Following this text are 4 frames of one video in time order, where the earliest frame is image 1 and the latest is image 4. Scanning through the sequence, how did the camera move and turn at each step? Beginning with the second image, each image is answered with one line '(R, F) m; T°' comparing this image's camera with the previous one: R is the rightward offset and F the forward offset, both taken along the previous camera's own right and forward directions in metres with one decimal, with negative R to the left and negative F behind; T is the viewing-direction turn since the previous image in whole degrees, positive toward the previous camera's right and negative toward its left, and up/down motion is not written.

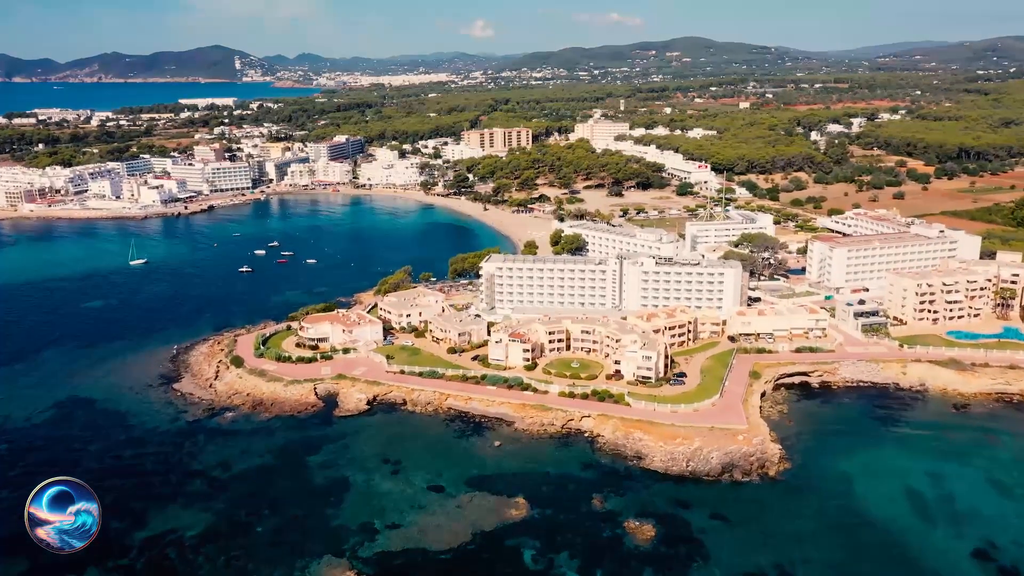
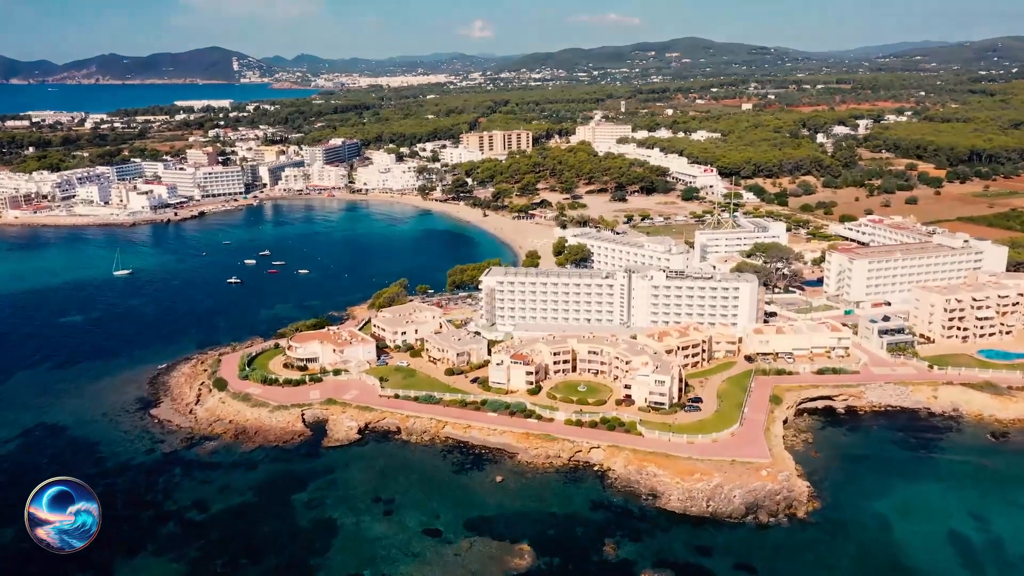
(-0.1, +2.7) m; 0°
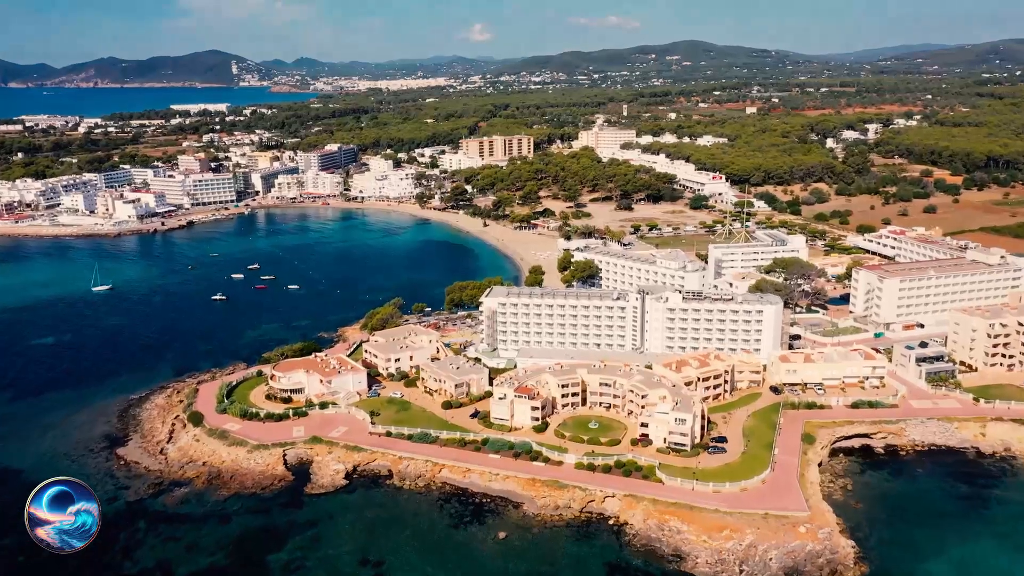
(-0.2, +3.4) m; 0°
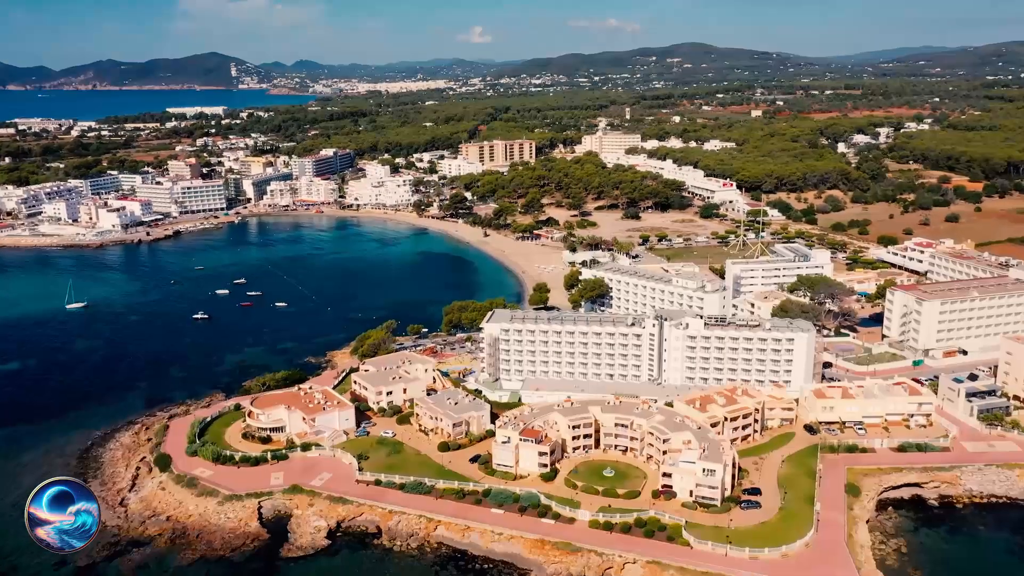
(-0.2, +3.7) m; 0°
